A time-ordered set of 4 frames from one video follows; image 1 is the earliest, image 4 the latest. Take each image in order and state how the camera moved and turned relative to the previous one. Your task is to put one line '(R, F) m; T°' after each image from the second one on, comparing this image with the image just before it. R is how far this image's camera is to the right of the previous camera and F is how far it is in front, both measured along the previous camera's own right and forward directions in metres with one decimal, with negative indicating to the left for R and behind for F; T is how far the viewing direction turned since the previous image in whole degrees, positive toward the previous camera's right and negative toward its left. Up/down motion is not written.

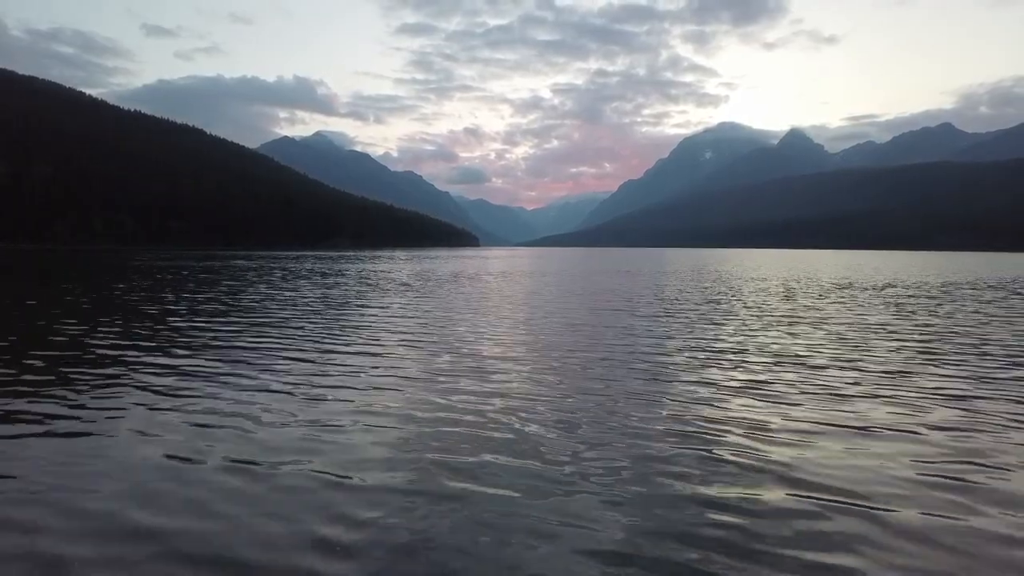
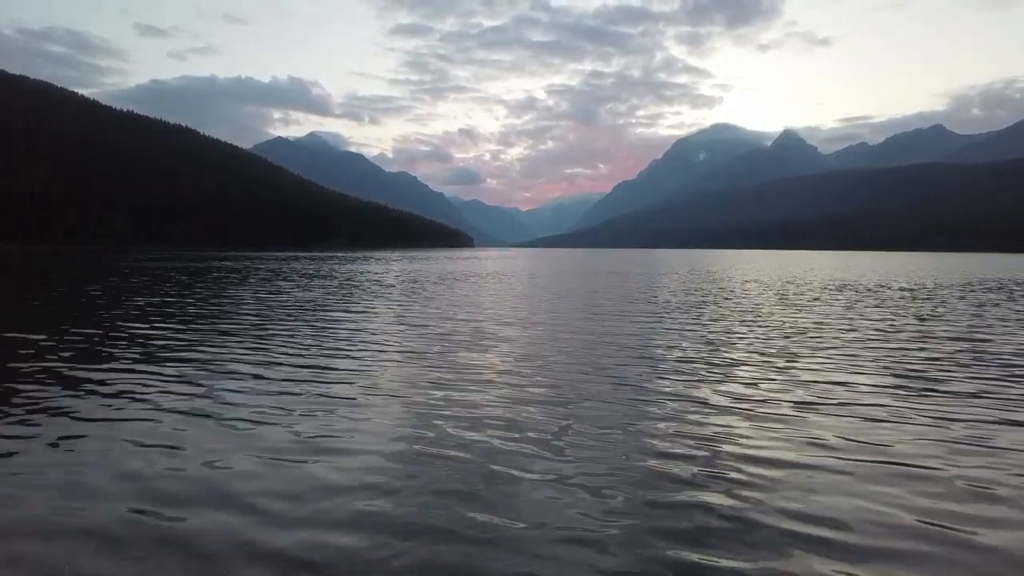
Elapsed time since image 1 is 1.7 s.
(-0.8, -0.1) m; 0°
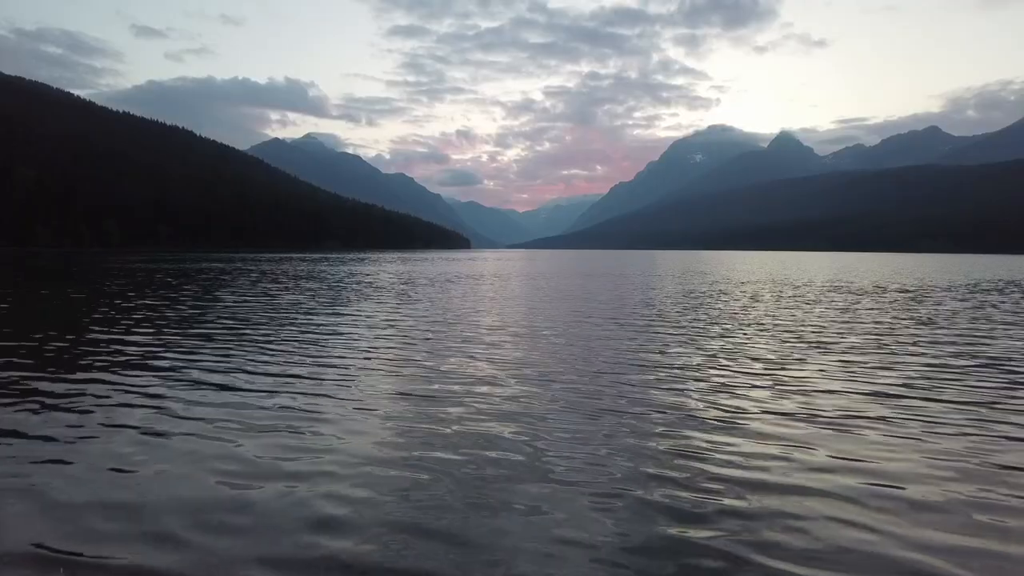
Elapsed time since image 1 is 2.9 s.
(-0.7, +0.4) m; 0°
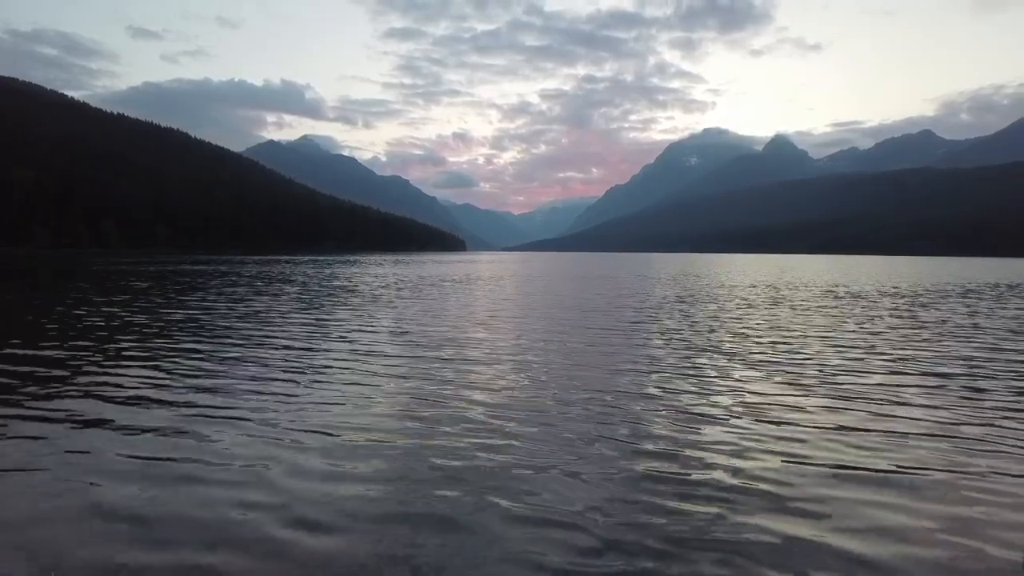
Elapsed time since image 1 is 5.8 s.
(-1.1, 0.0) m; 0°
